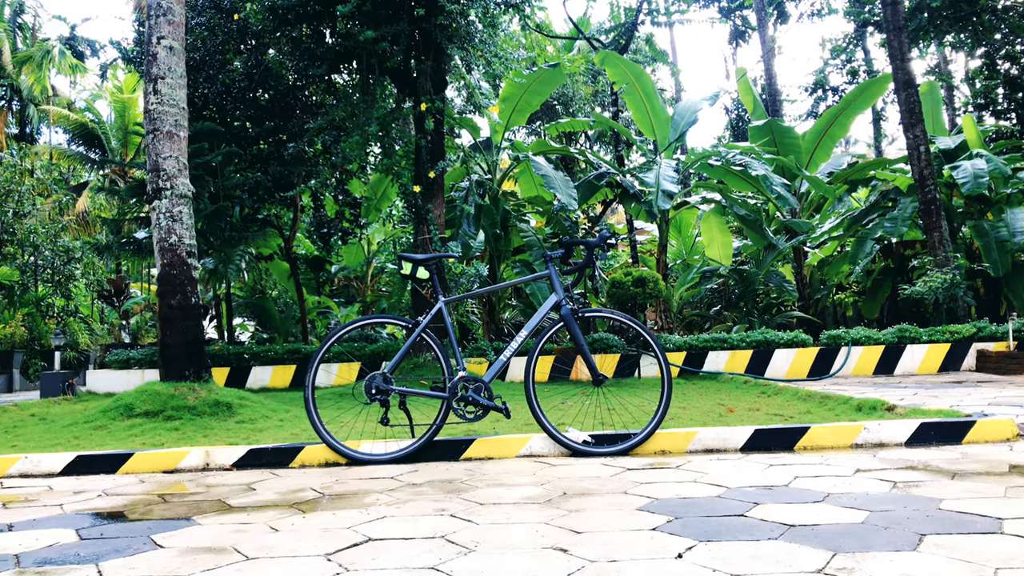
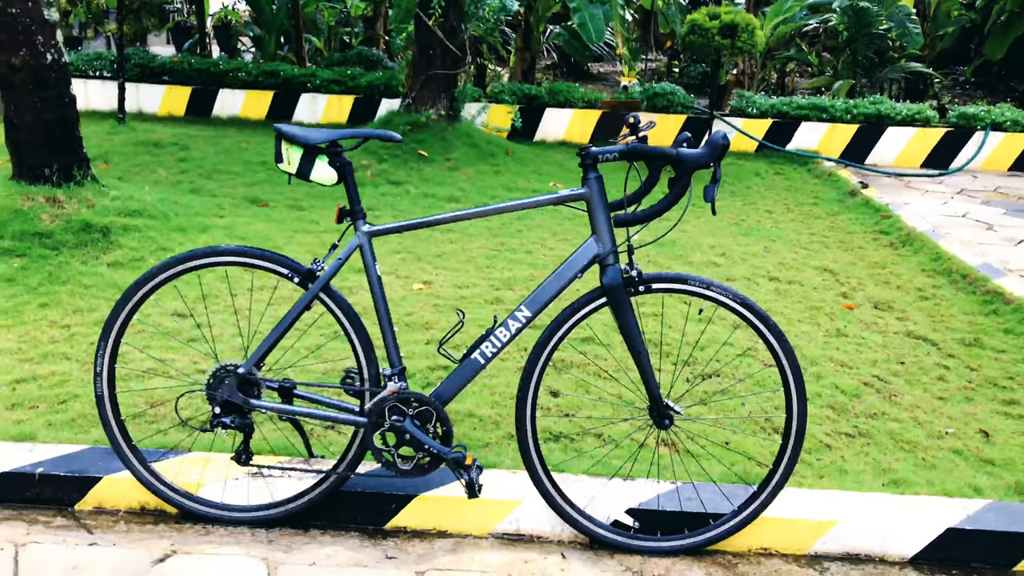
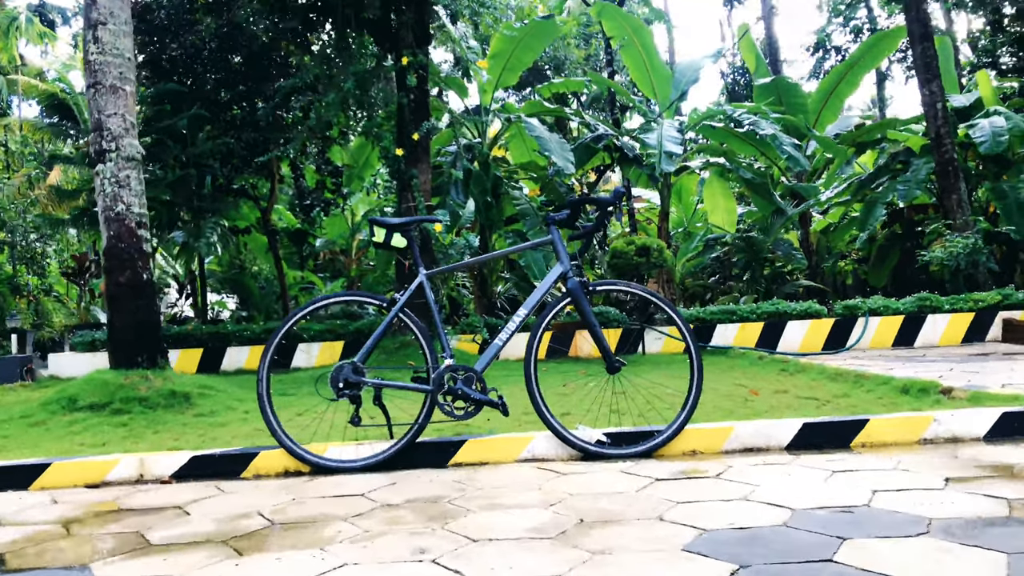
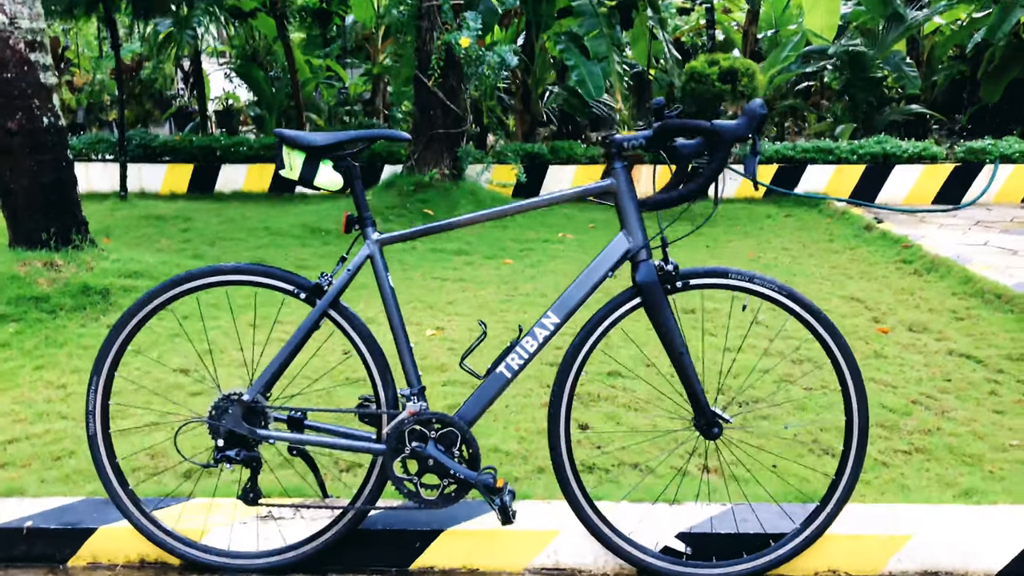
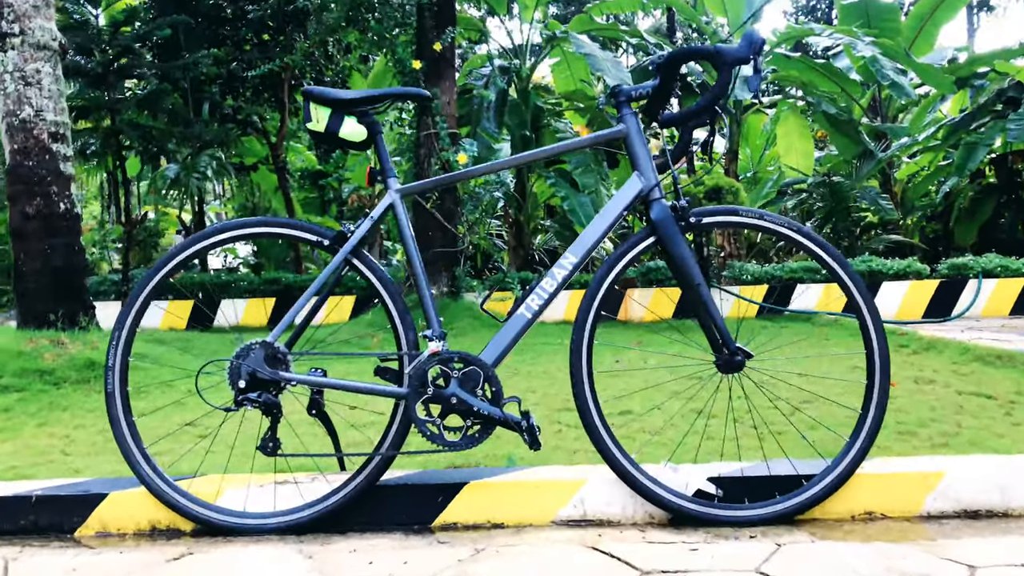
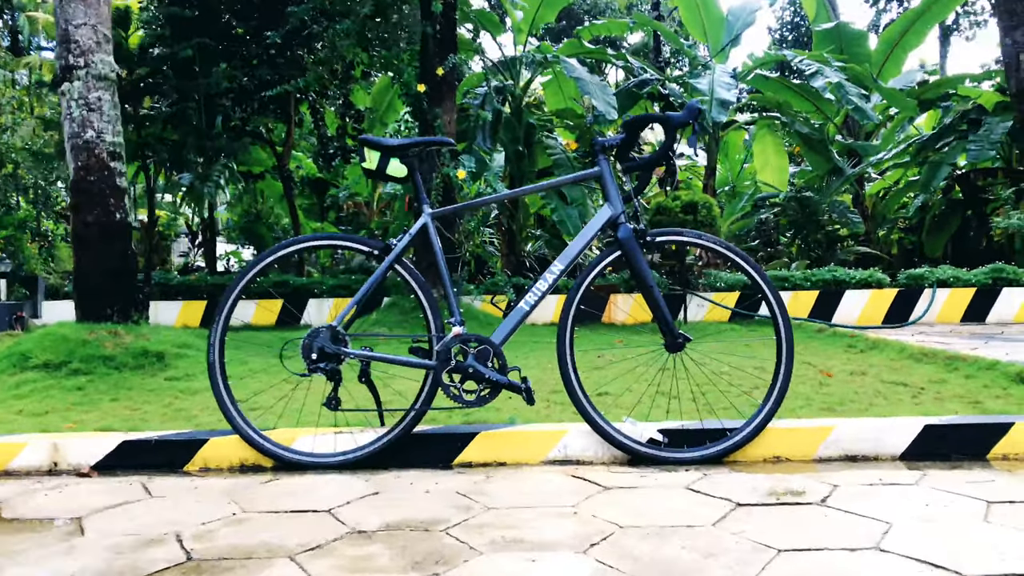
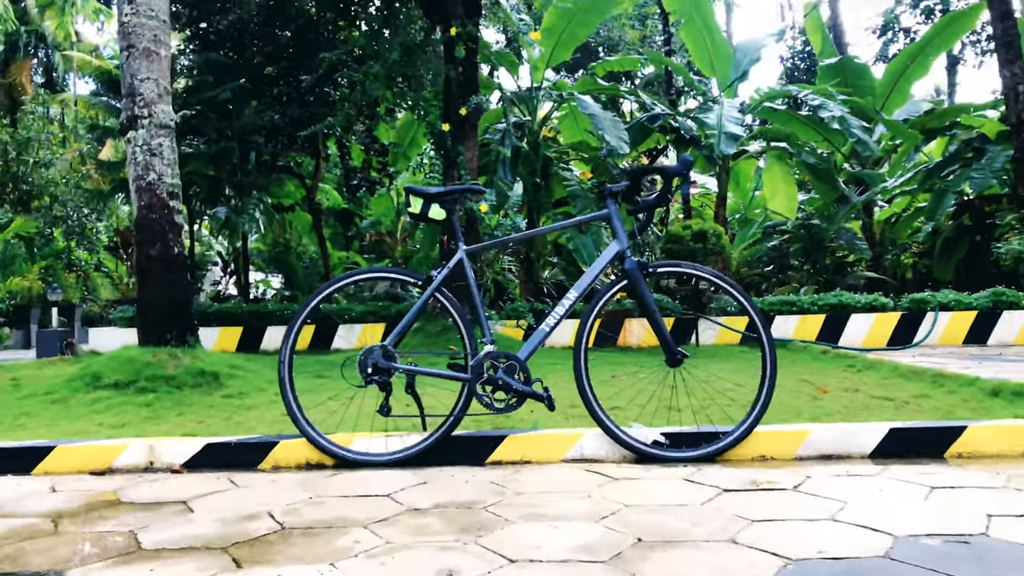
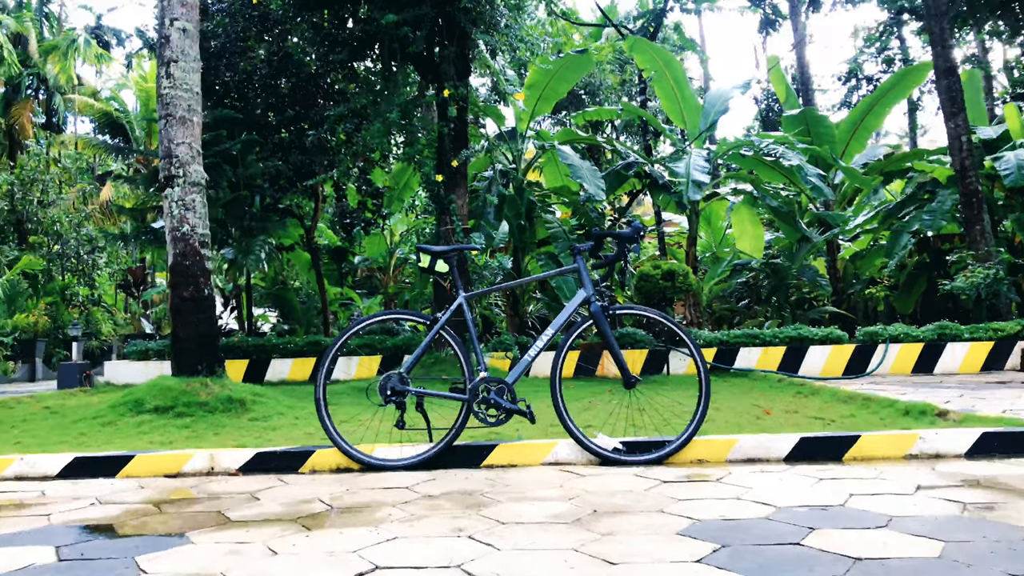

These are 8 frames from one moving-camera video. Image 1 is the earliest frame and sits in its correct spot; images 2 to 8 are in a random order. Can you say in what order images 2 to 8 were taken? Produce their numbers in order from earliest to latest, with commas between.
8, 3, 7, 6, 5, 4, 2
